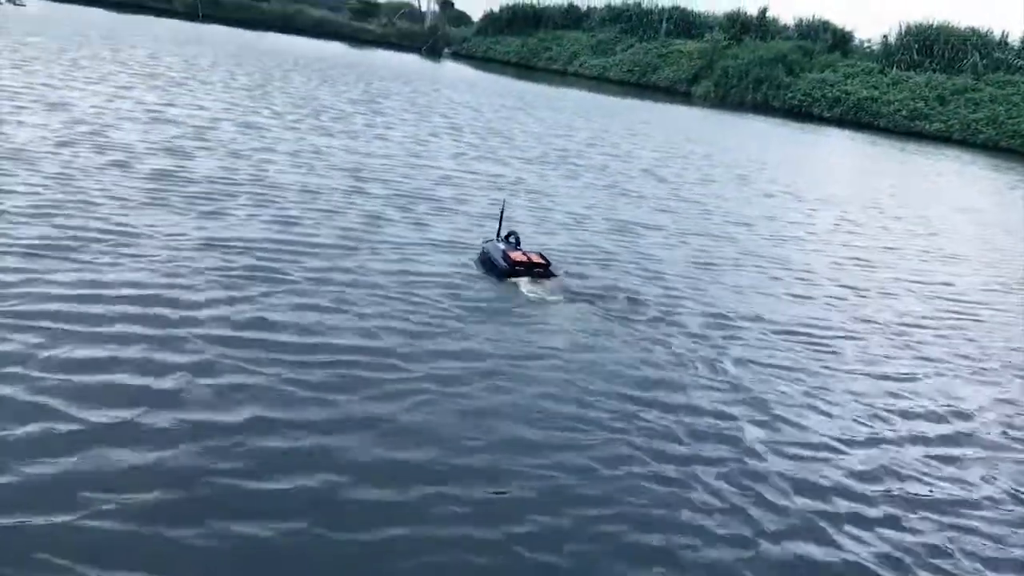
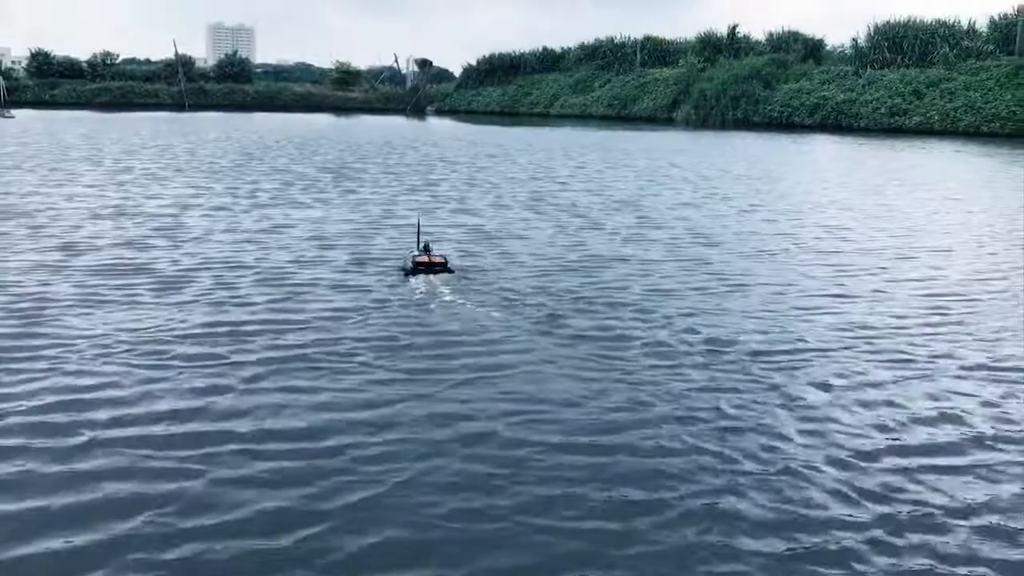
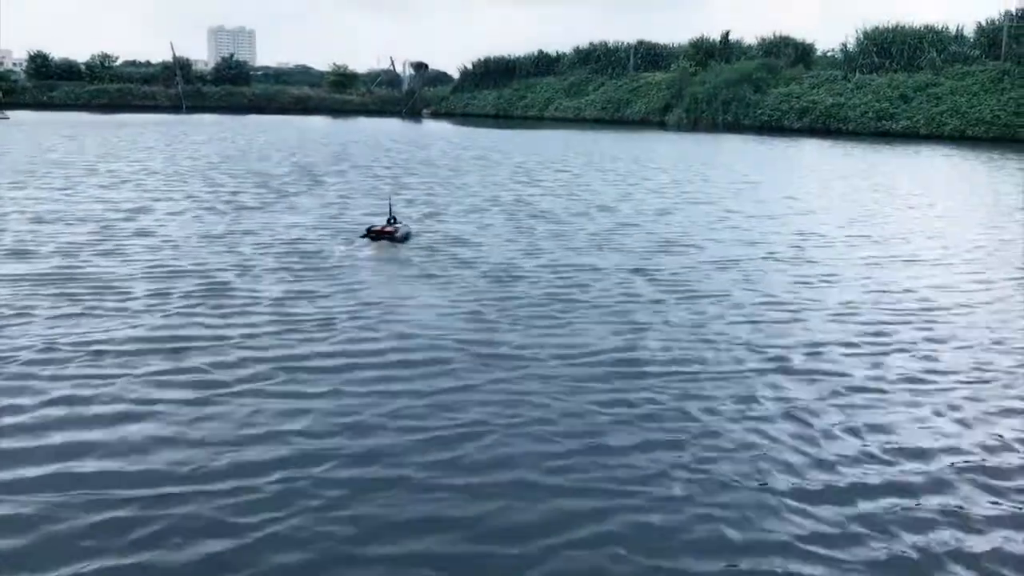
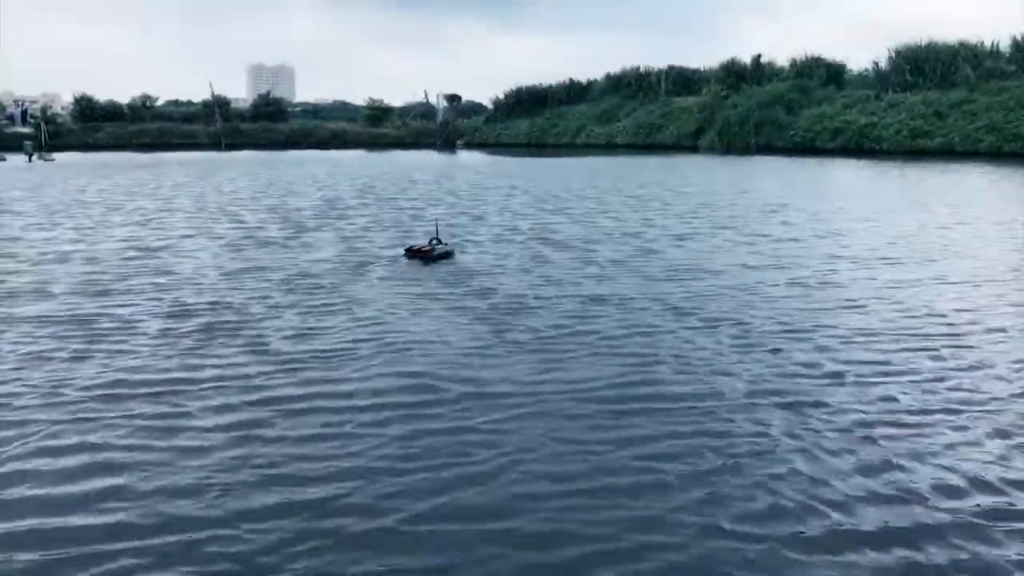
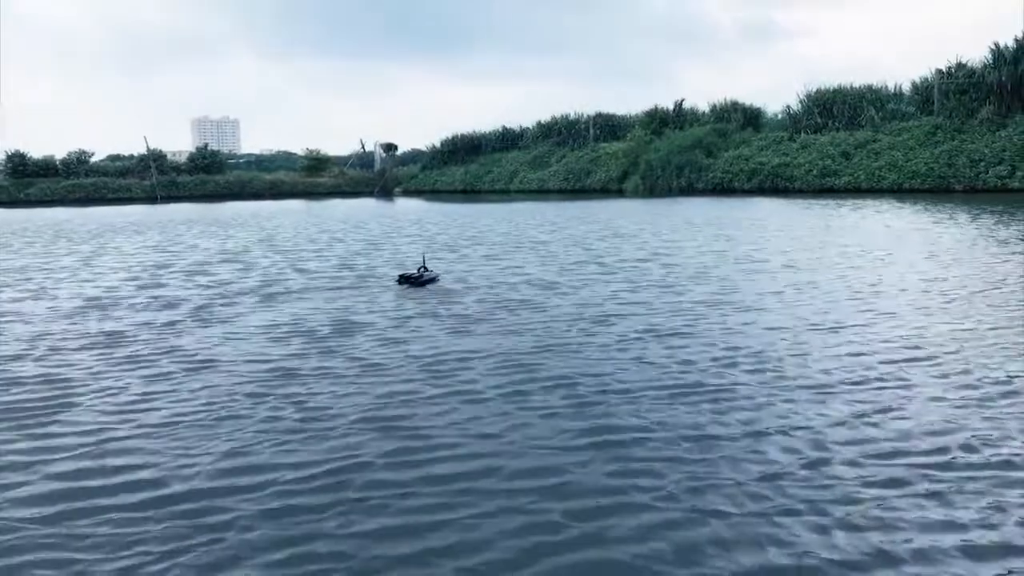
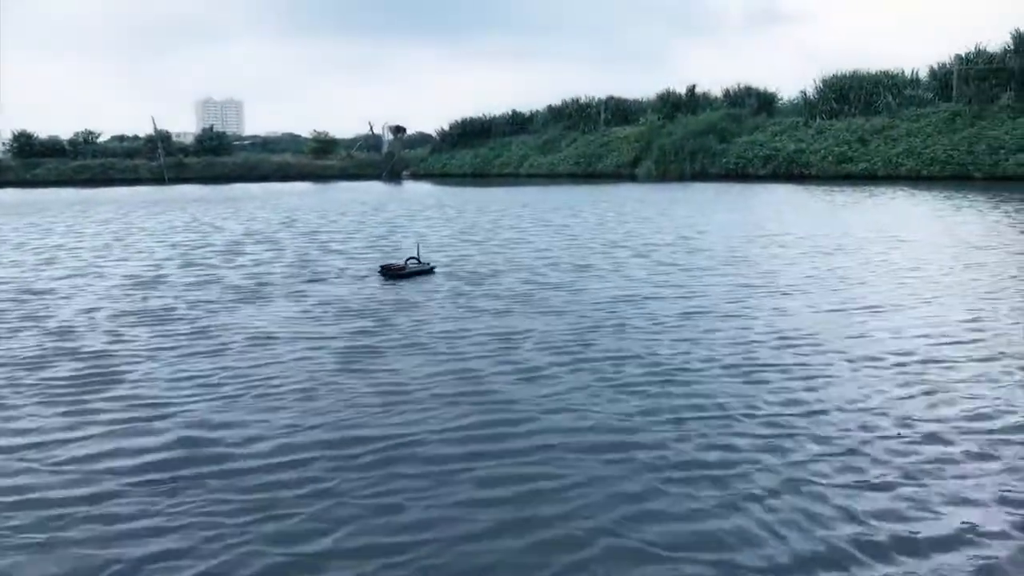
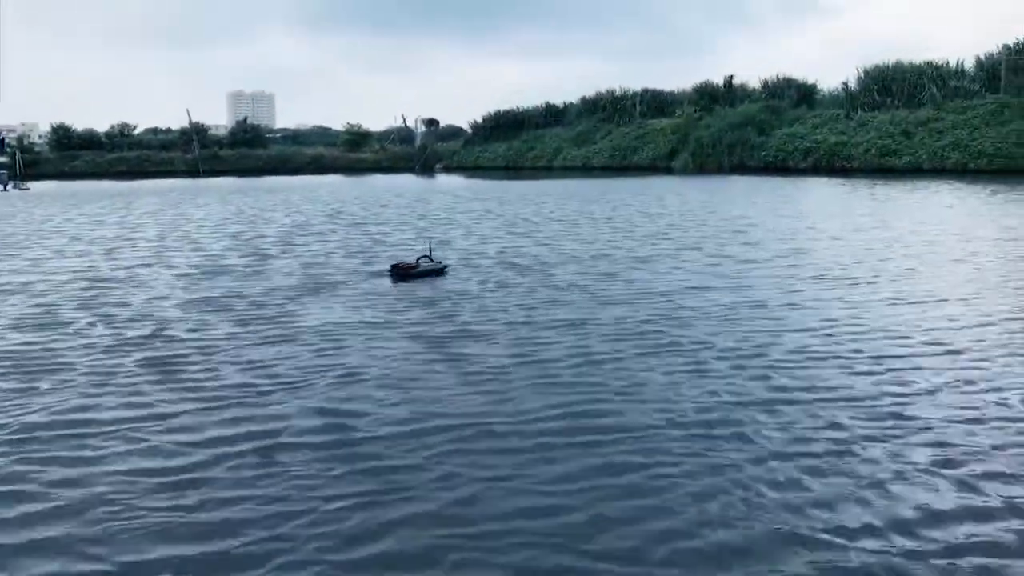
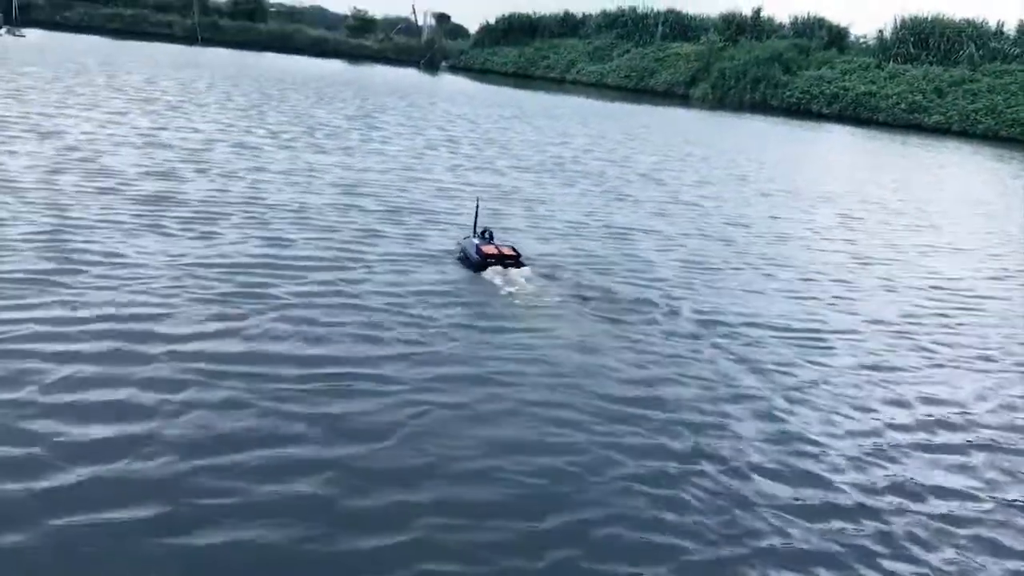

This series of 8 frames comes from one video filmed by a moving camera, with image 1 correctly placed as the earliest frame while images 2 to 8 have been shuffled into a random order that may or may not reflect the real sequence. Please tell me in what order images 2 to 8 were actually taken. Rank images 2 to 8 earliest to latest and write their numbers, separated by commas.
8, 2, 3, 4, 7, 6, 5
